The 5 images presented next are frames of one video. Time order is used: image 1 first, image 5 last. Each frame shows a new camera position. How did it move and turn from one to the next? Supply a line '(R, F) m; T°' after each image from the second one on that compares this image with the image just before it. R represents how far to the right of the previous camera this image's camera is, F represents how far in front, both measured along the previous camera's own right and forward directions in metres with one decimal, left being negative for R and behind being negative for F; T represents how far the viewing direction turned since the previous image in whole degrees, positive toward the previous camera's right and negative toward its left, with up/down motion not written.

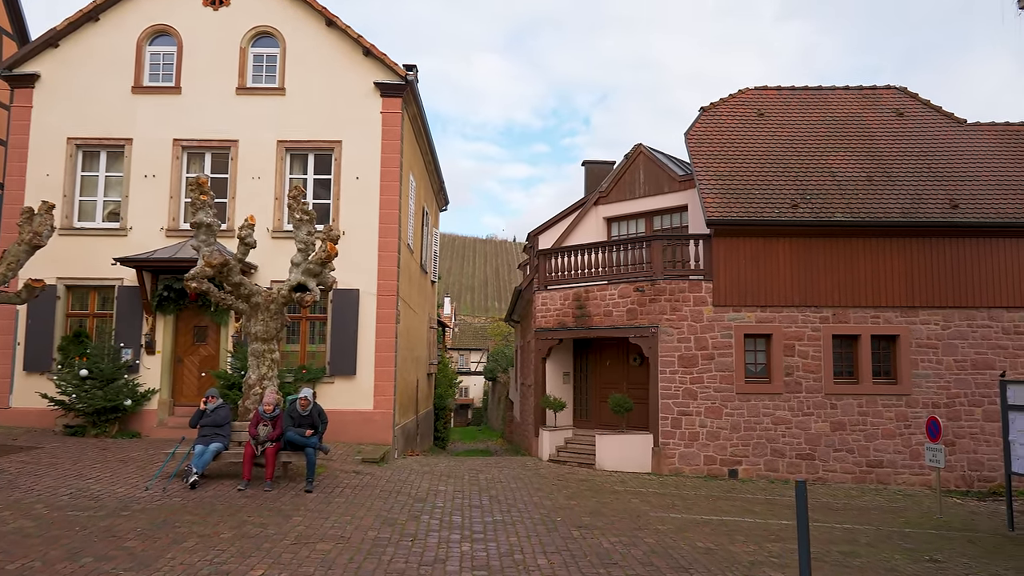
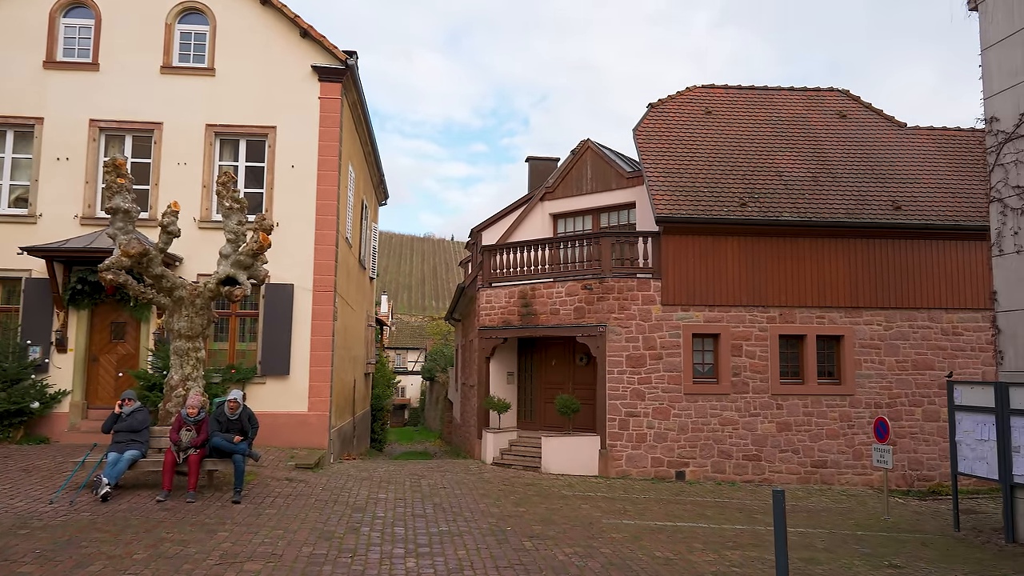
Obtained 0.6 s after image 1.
(-0.1, +0.5) m; +5°
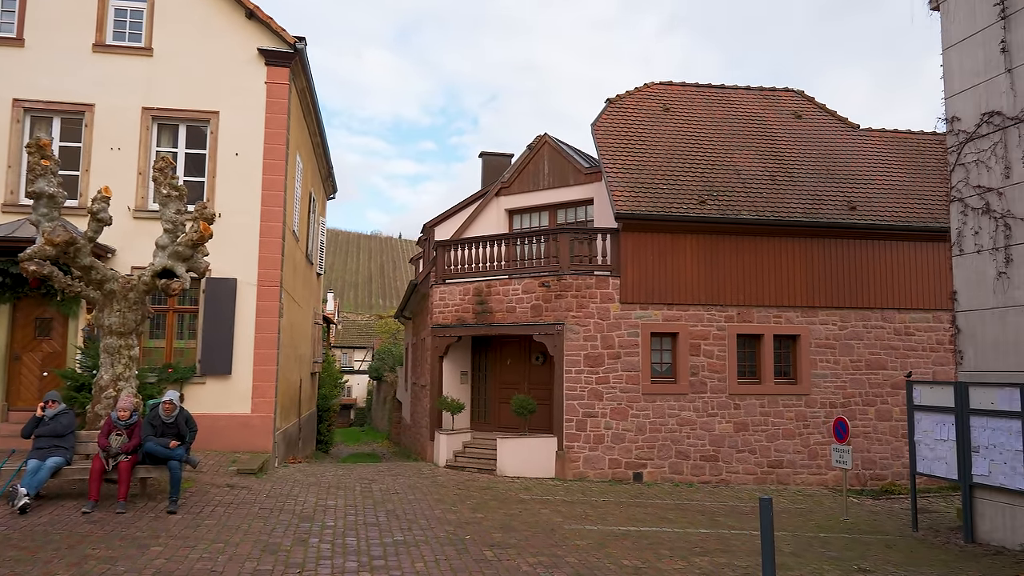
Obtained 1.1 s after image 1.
(-0.1, +0.4) m; +4°
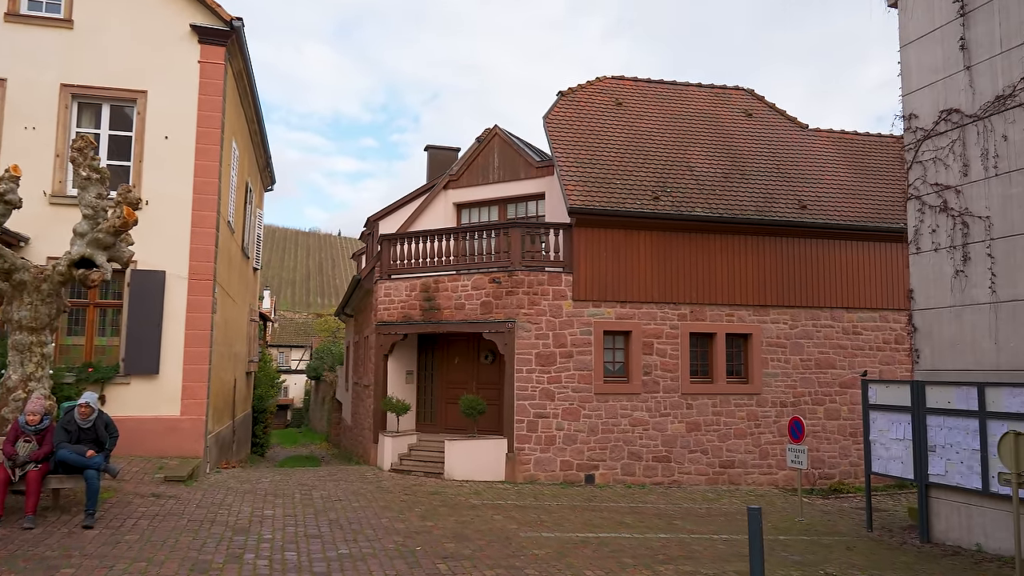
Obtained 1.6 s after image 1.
(-0.1, +0.5) m; +4°
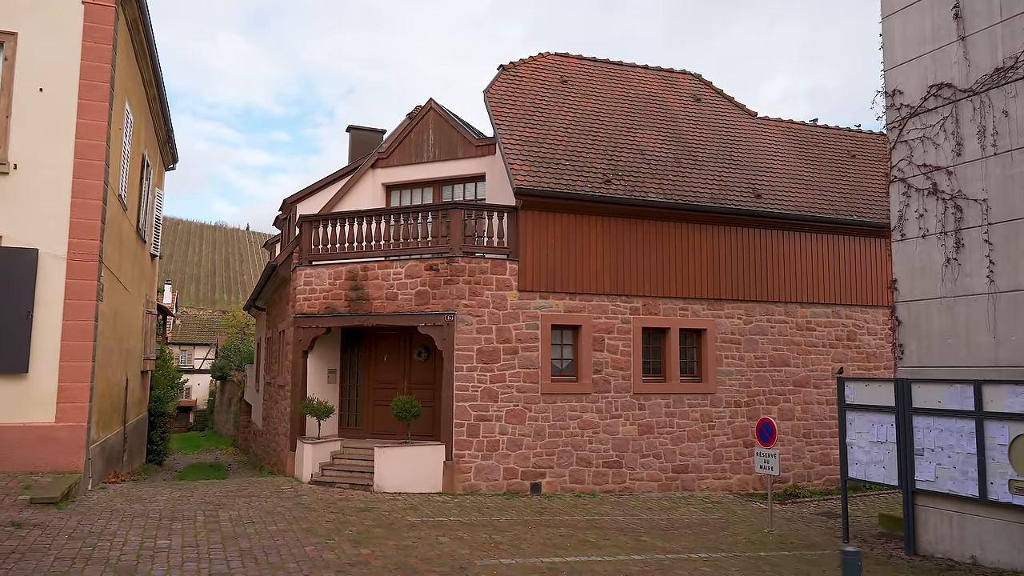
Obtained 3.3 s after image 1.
(-0.4, +1.3) m; +6°
